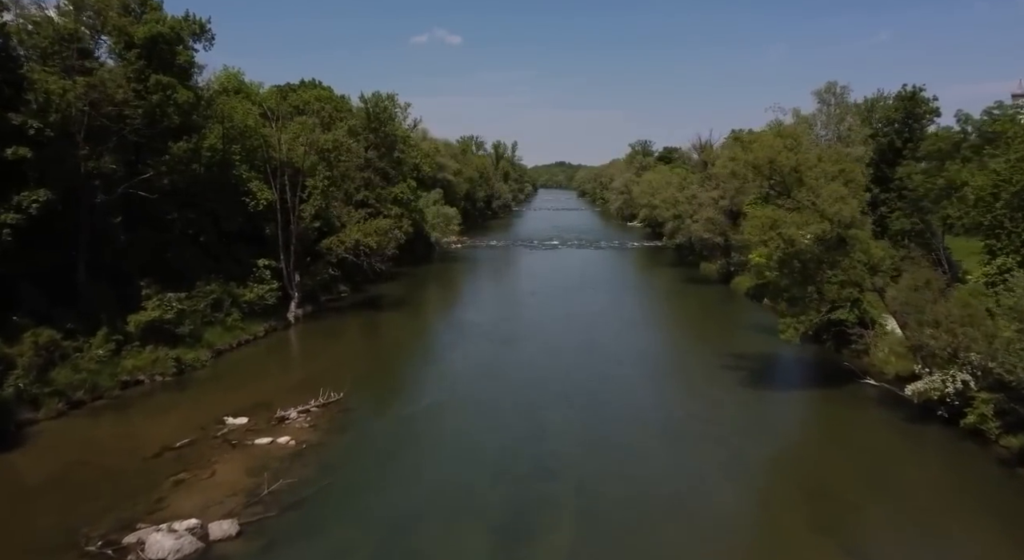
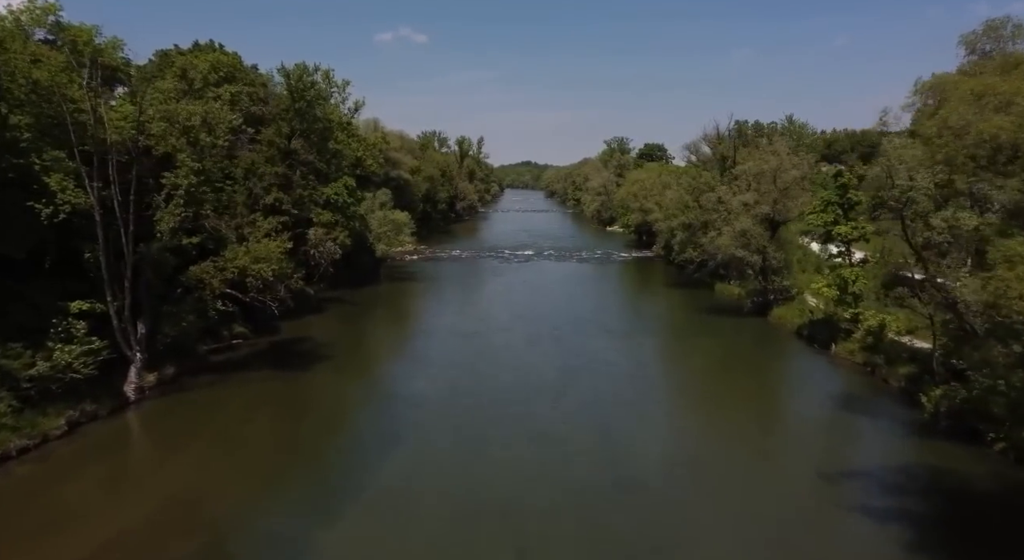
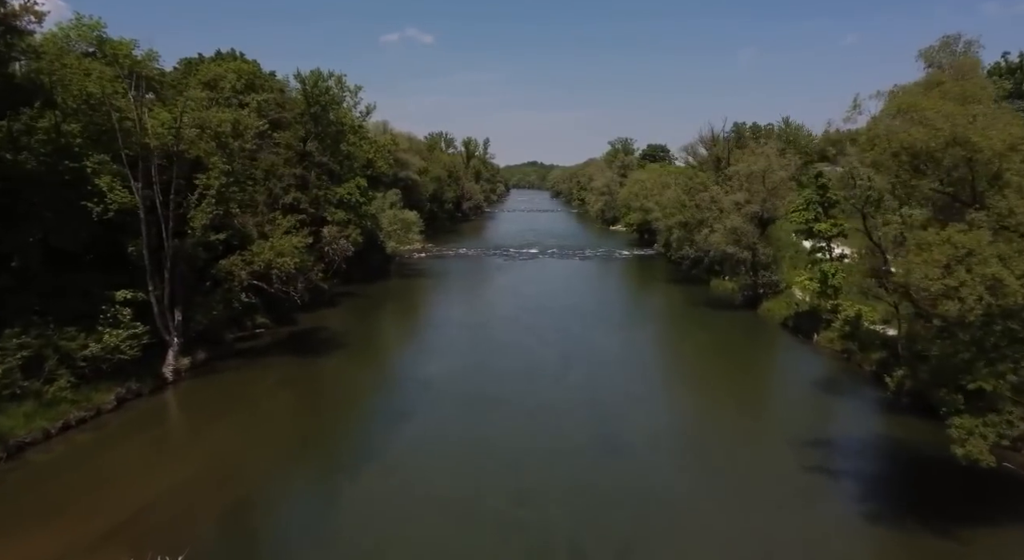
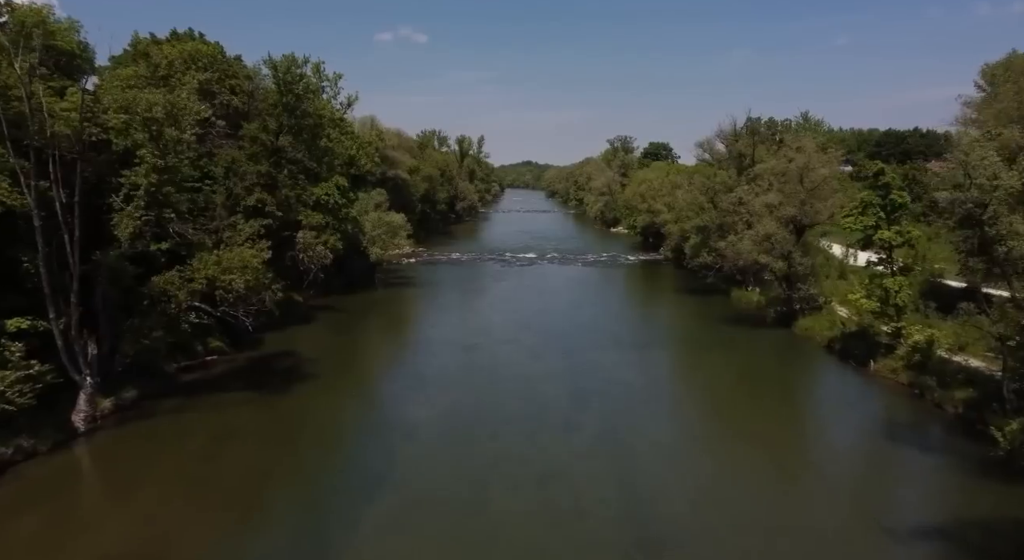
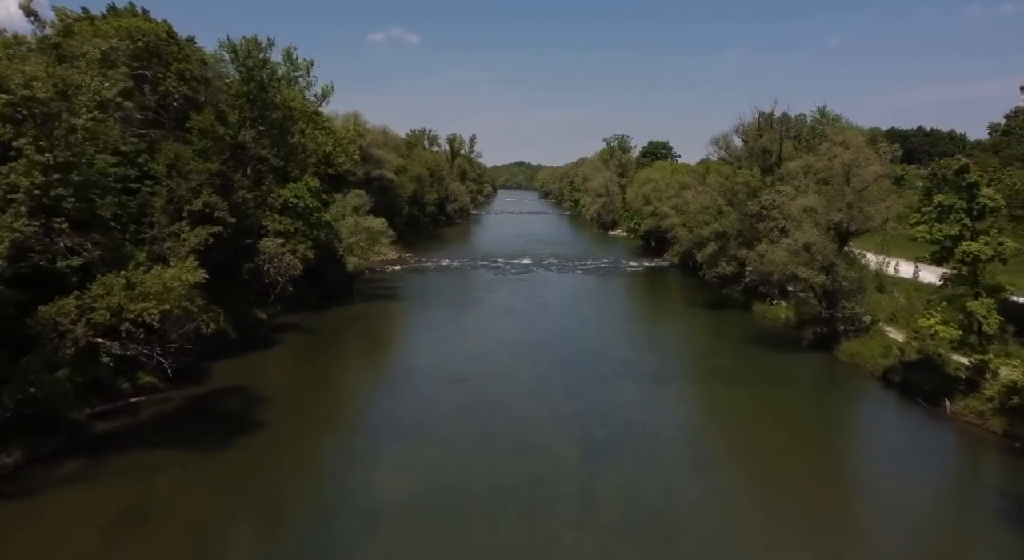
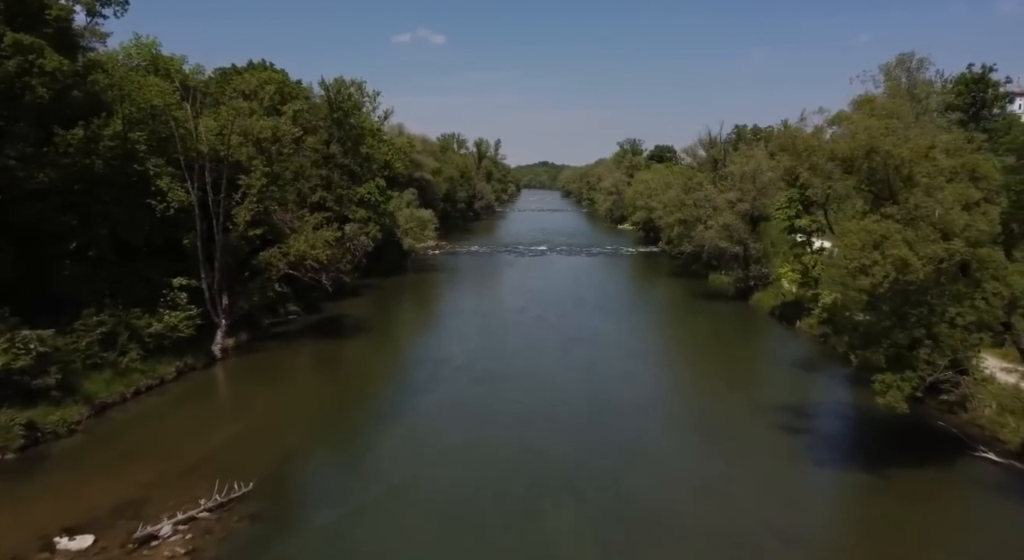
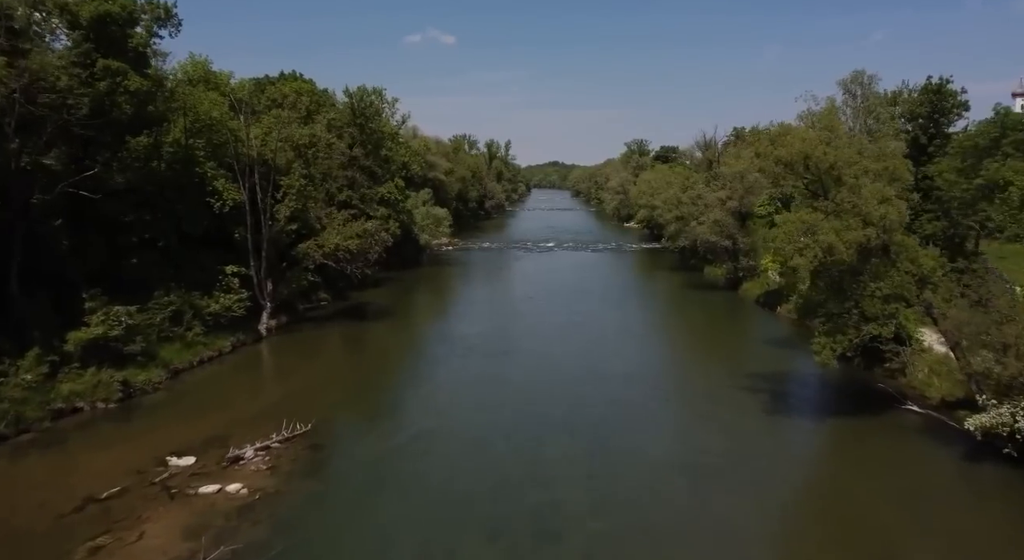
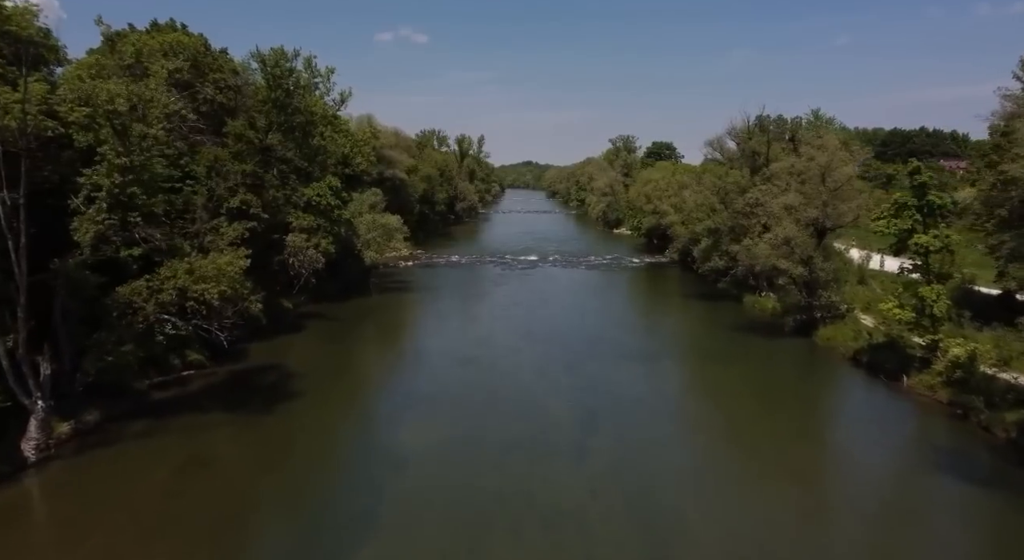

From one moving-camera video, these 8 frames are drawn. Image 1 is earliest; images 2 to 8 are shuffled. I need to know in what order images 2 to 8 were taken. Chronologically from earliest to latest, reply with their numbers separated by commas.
7, 6, 3, 2, 4, 8, 5
